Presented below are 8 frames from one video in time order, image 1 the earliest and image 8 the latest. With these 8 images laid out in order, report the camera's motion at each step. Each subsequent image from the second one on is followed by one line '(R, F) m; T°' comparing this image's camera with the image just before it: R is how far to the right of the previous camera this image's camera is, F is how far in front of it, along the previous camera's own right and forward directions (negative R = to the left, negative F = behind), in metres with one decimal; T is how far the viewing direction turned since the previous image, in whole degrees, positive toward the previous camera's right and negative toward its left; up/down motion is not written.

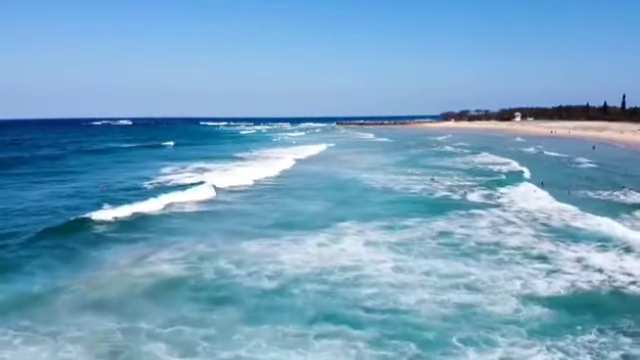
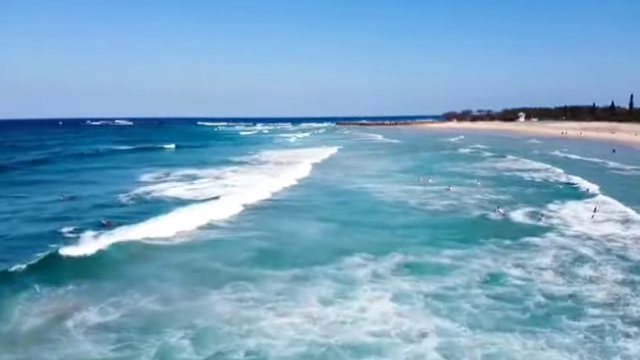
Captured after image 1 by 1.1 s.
(-0.1, +5.4) m; 0°
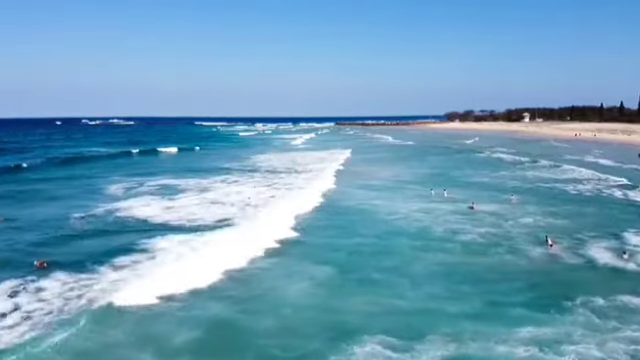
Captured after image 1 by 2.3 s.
(-0.1, +5.6) m; 0°
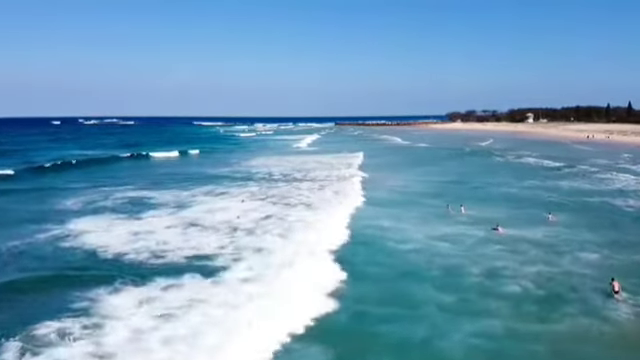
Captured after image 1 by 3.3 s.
(-0.2, +4.8) m; 0°
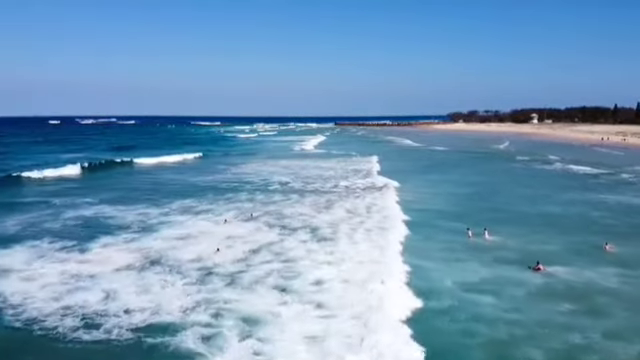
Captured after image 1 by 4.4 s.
(-0.3, +4.9) m; 0°
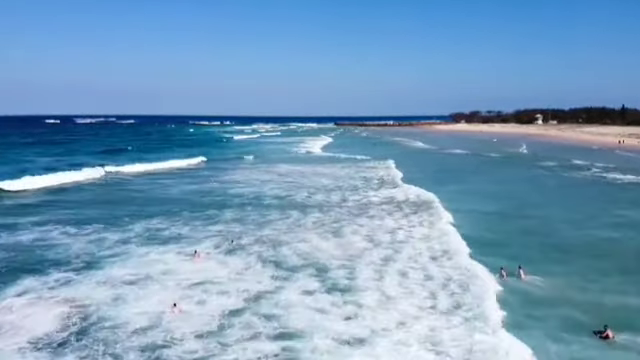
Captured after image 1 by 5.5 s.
(-0.3, +4.7) m; 0°
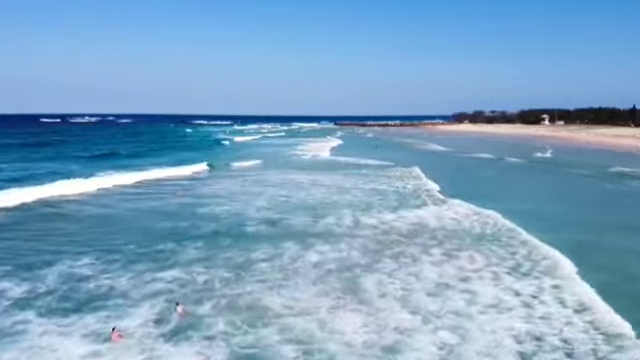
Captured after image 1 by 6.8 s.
(-0.2, +5.8) m; 0°
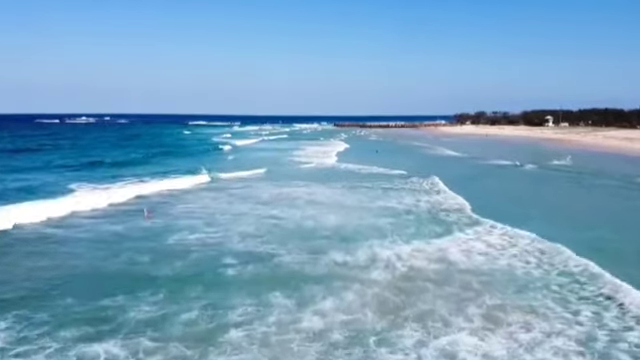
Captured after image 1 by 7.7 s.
(+0.1, +3.5) m; 0°
